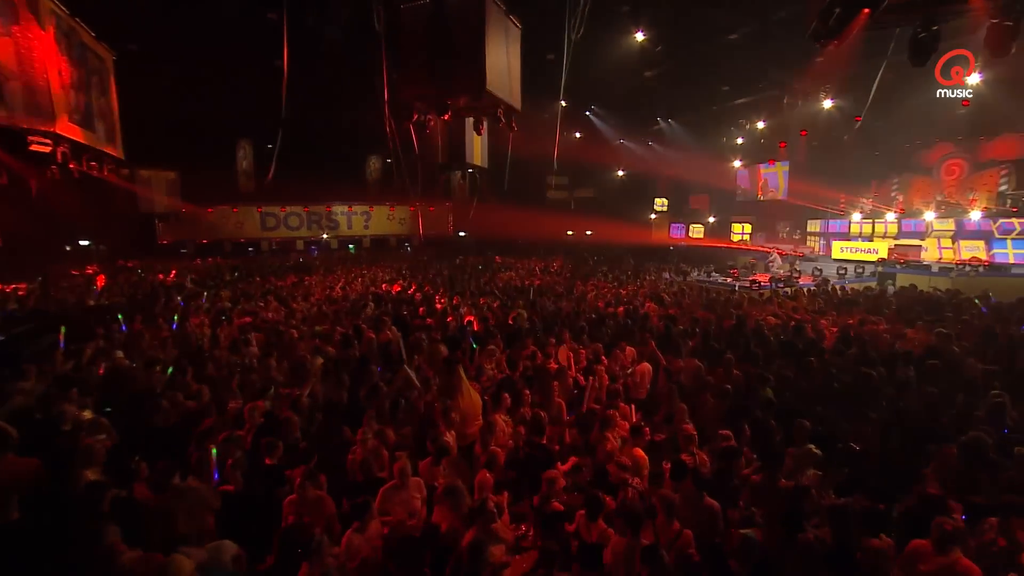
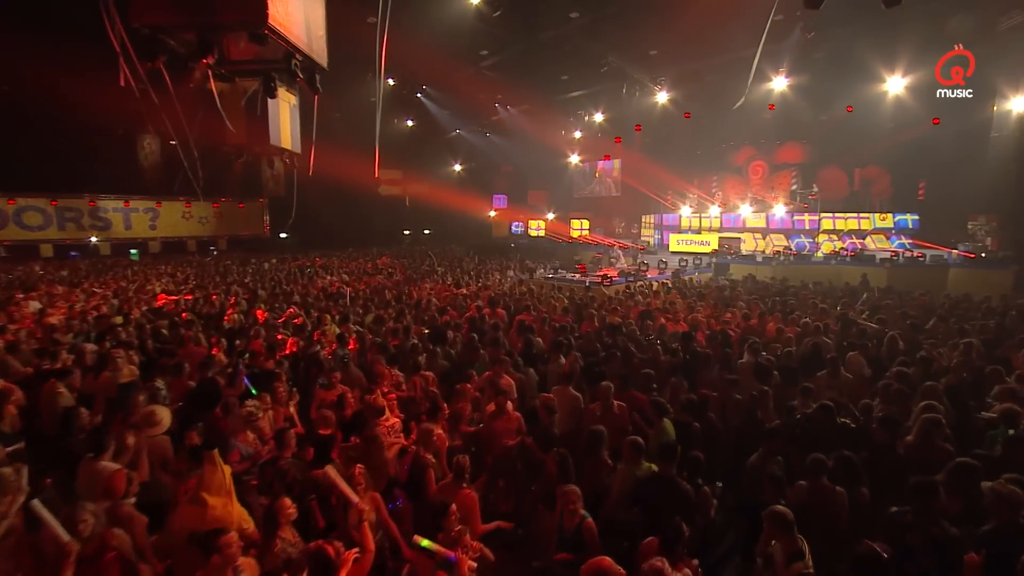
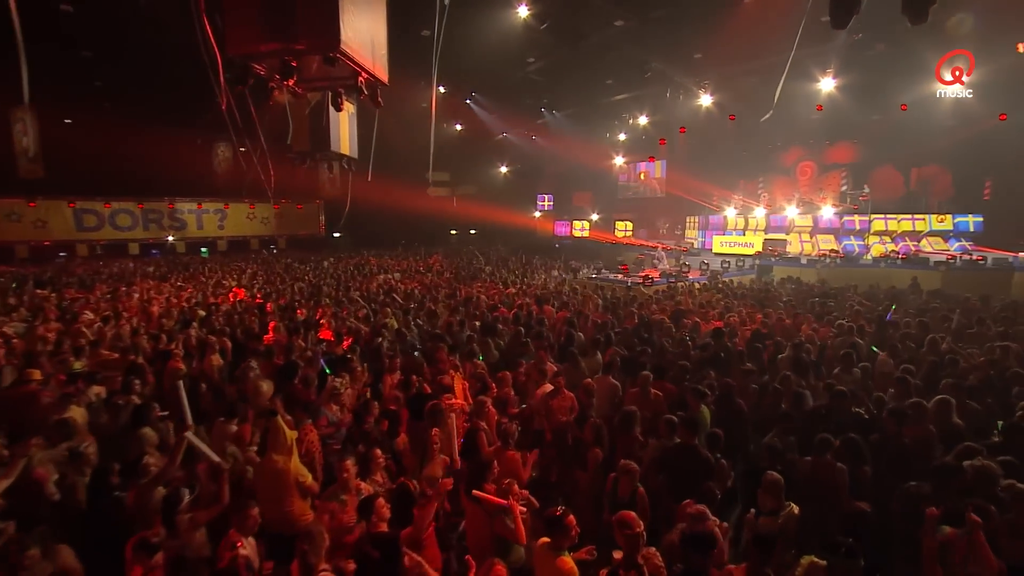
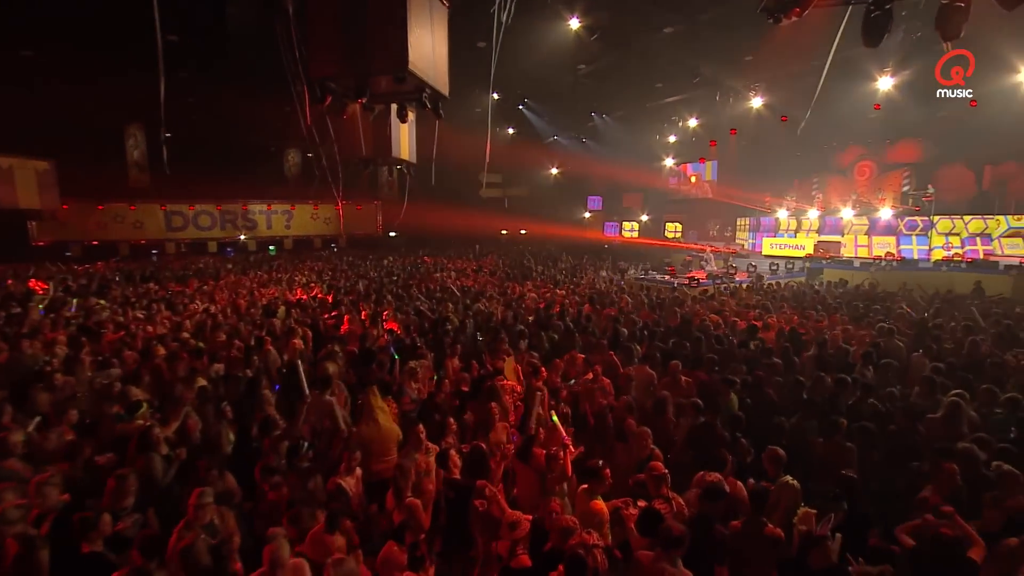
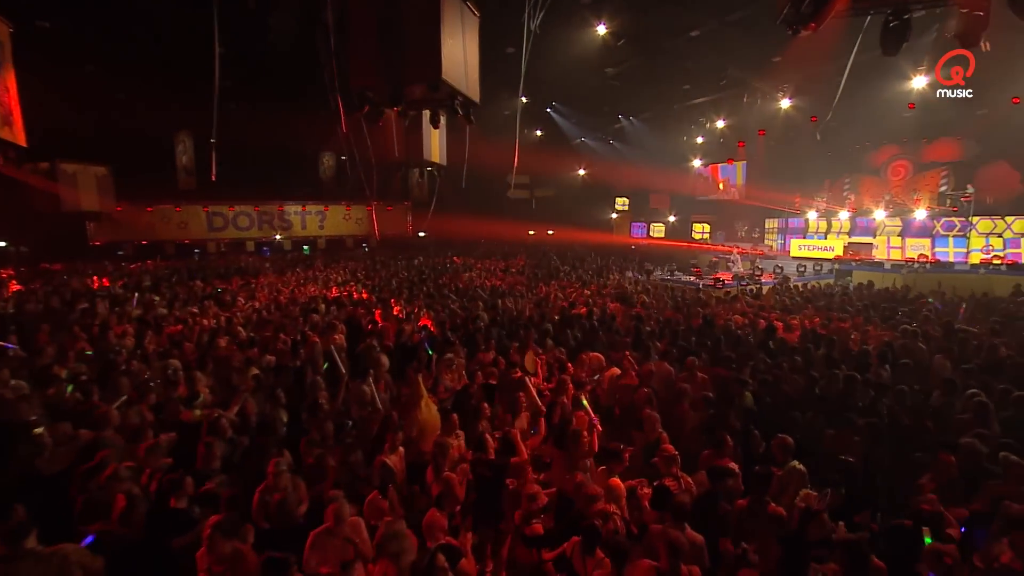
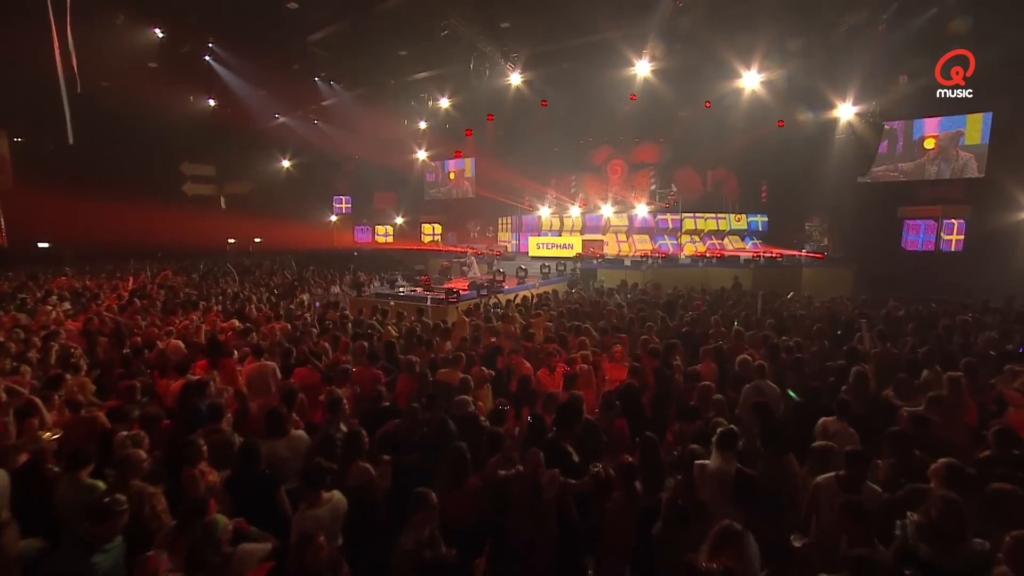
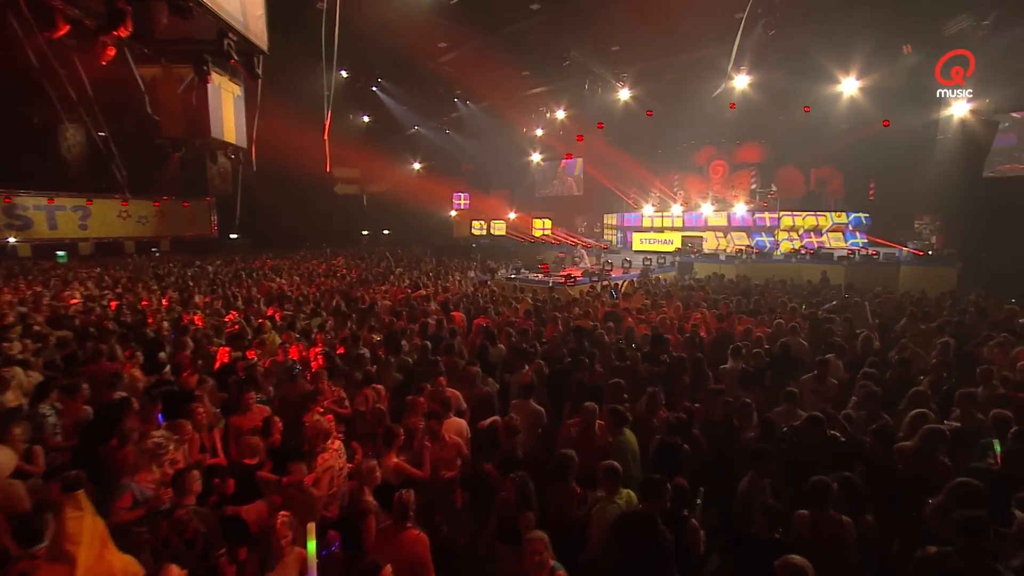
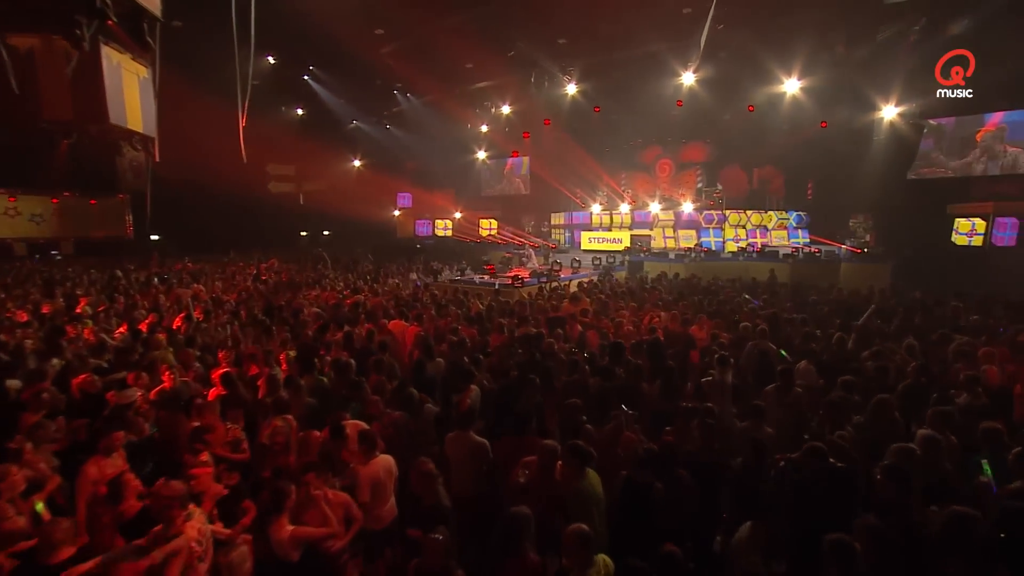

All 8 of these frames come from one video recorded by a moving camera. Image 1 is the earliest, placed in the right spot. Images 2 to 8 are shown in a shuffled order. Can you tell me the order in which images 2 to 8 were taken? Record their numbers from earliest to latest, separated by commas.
5, 4, 3, 2, 7, 8, 6
